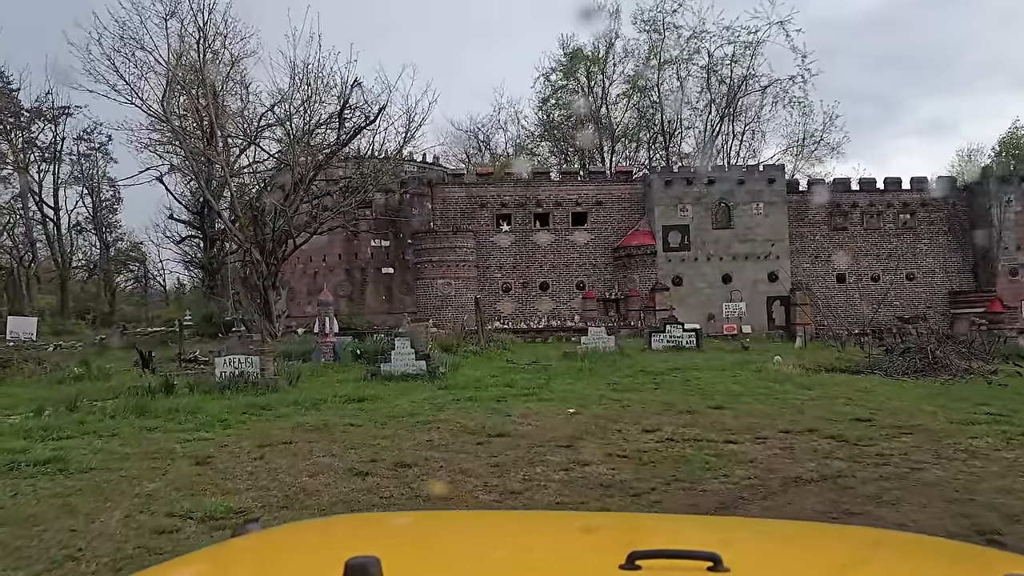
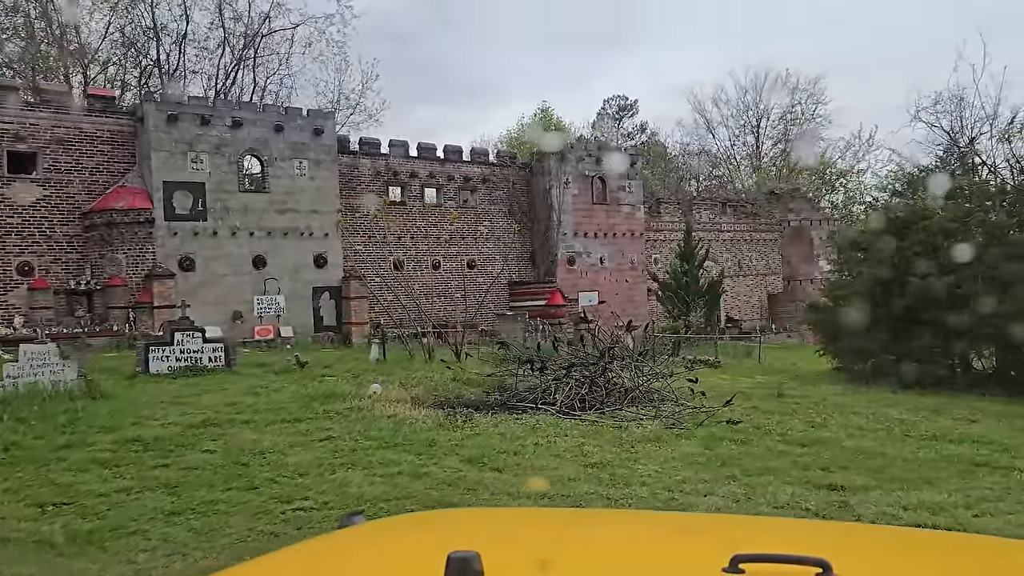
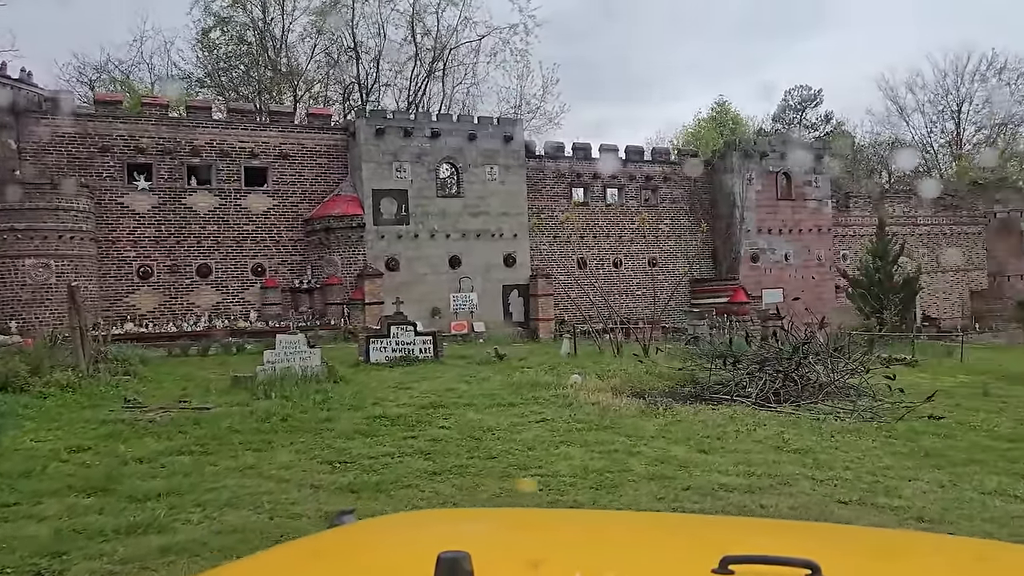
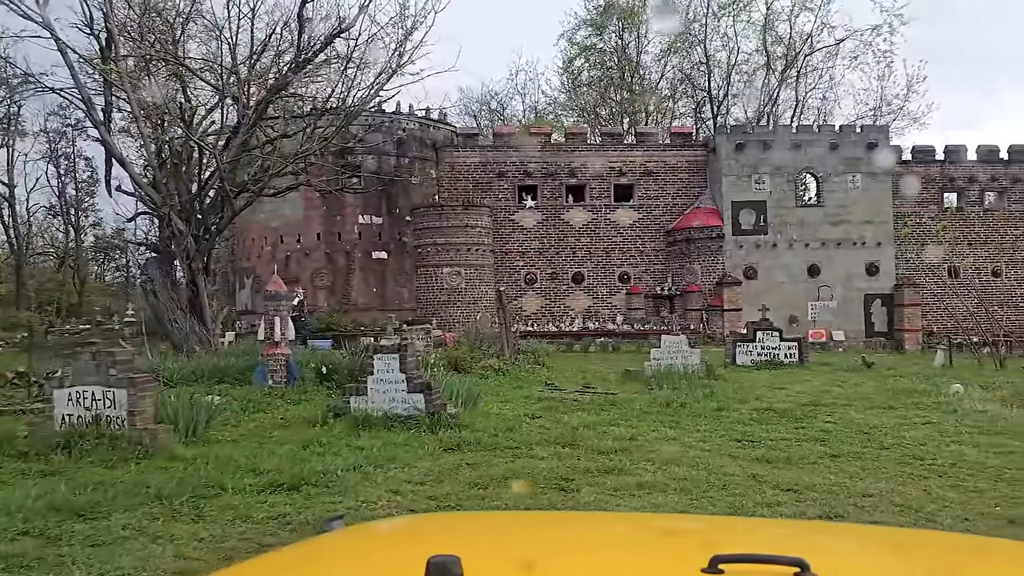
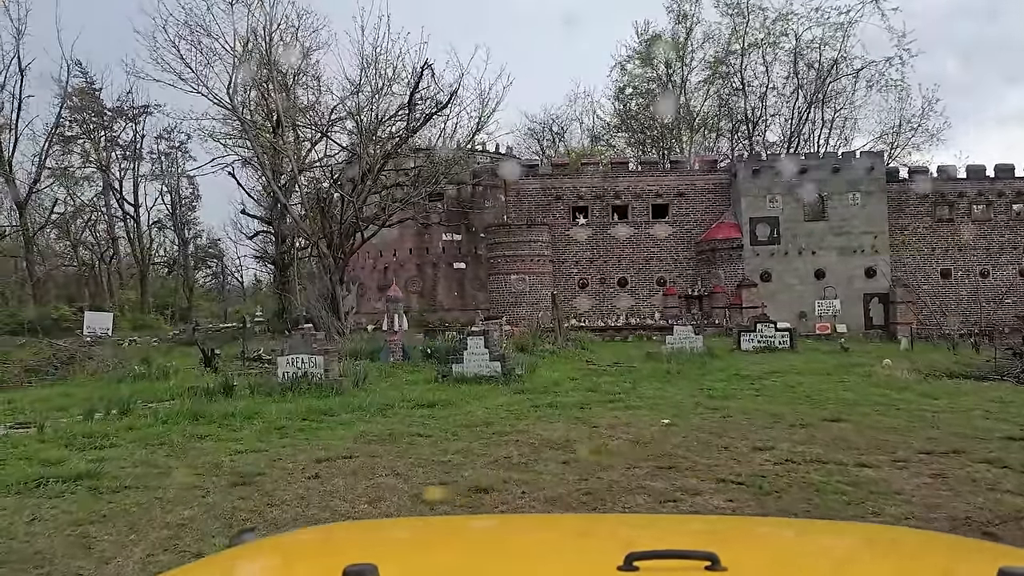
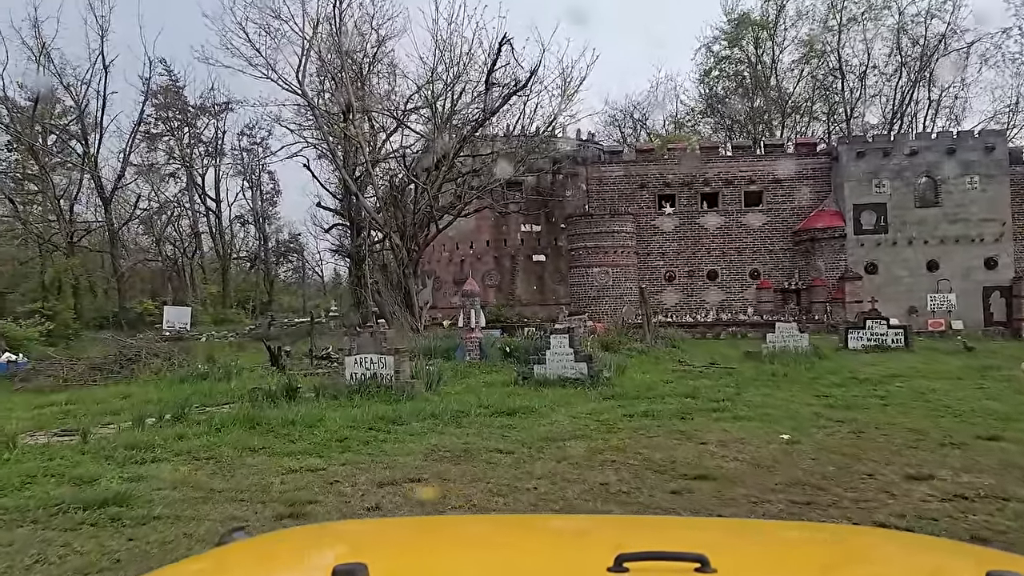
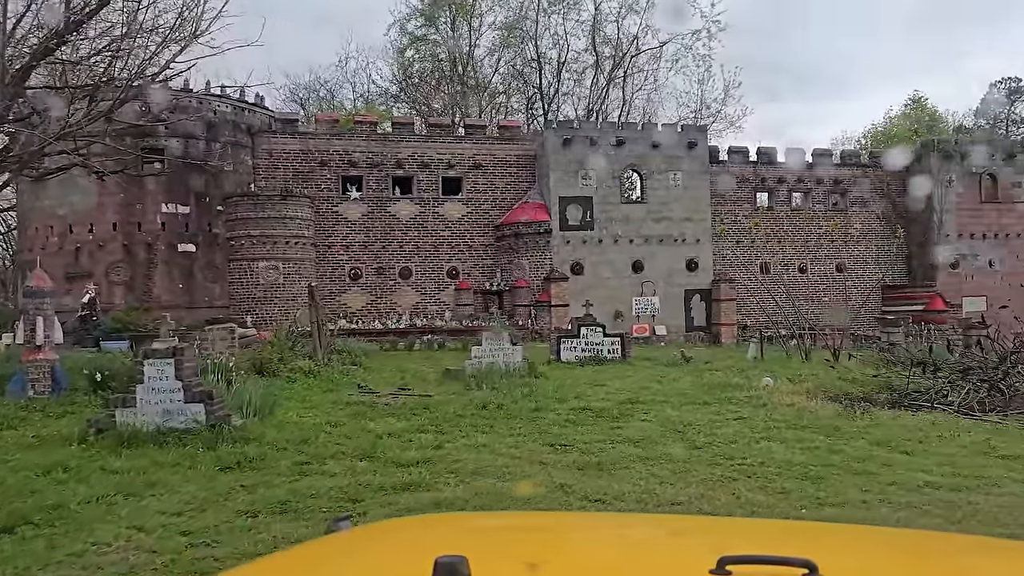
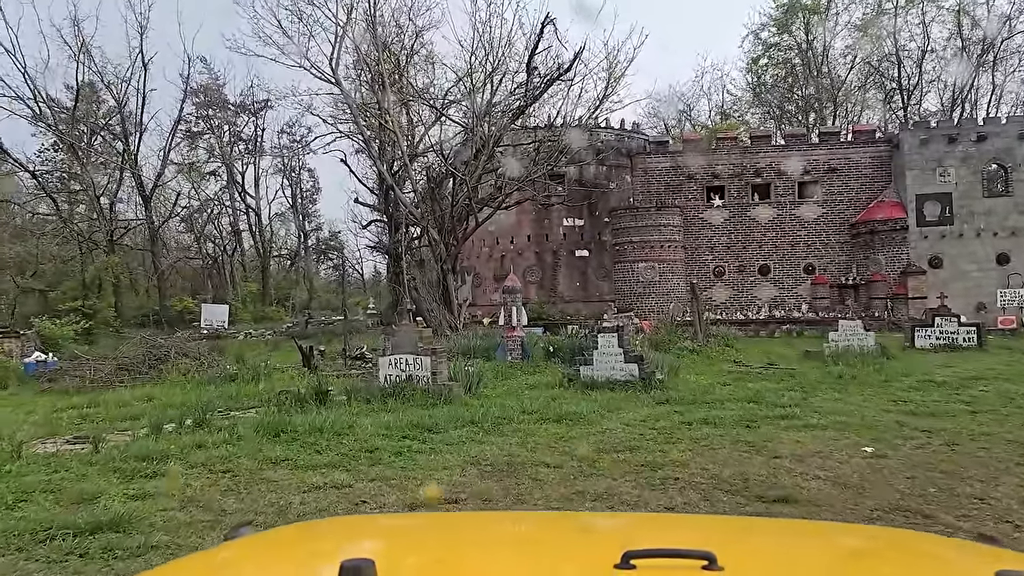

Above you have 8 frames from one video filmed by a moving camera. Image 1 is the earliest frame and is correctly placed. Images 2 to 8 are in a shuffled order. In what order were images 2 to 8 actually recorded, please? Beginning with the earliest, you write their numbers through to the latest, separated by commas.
5, 6, 8, 4, 7, 3, 2
